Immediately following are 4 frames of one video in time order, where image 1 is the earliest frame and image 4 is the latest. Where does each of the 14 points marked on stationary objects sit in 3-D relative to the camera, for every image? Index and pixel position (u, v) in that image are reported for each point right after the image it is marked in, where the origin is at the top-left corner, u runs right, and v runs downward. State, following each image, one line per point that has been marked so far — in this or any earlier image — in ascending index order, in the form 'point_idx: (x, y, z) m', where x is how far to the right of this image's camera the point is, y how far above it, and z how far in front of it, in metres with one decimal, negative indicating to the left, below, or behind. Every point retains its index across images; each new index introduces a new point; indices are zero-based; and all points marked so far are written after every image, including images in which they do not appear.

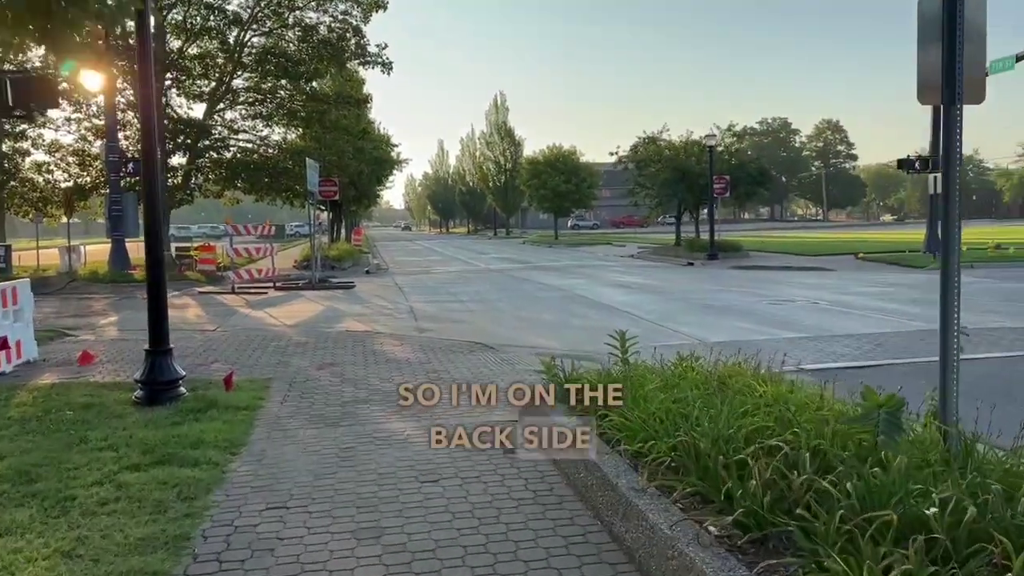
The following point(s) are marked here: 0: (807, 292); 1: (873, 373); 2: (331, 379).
0: (+6.1, -0.1, +17.6) m
1: (+3.9, -0.9, +8.9) m
2: (-1.8, -0.9, +8.4) m
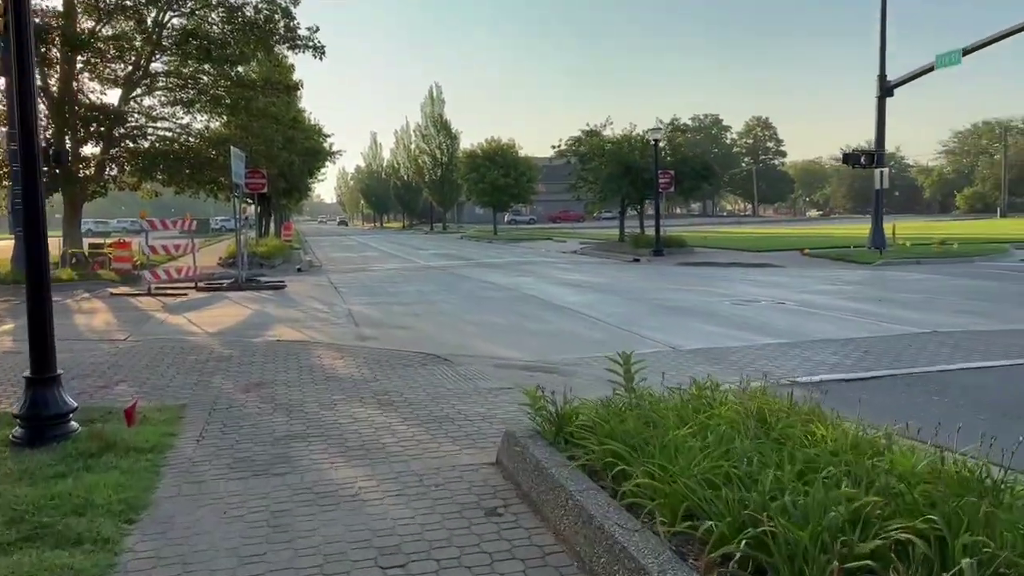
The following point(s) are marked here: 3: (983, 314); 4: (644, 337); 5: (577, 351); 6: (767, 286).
0: (+5.1, 0.0, +16.9) m
1: (+3.5, -0.9, +8.0) m
2: (-2.1, -1.0, +7.1) m
3: (+7.2, -0.4, +13.0) m
4: (+1.7, -0.6, +11.2) m
5: (+0.8, -0.8, +10.4) m
6: (+5.5, +0.1, +18.1) m
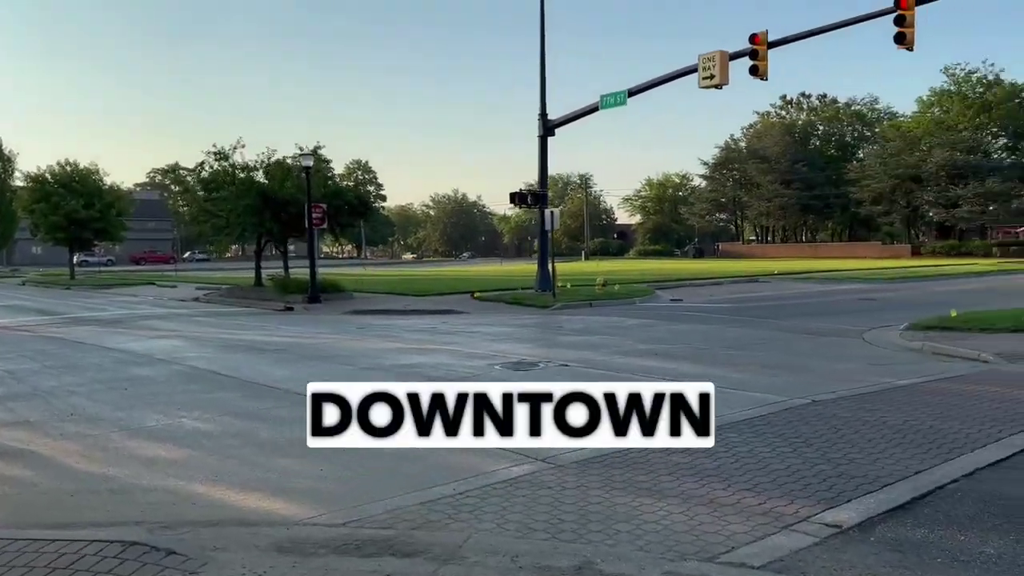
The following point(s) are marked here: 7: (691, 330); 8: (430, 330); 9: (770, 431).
0: (0.0, -0.9, +13.7) m
1: (+2.7, -1.4, +5.1) m
2: (-1.8, -1.5, +1.6) m
3: (+3.7, -1.1, +11.2) m
4: (-0.3, -1.3, +7.1) m
5: (-0.8, -1.4, +5.9) m
6: (-0.2, -0.9, +14.9) m
7: (+3.7, -0.9, +17.5) m
8: (-1.6, -0.9, +16.7) m
9: (+2.3, -1.3, +7.6) m
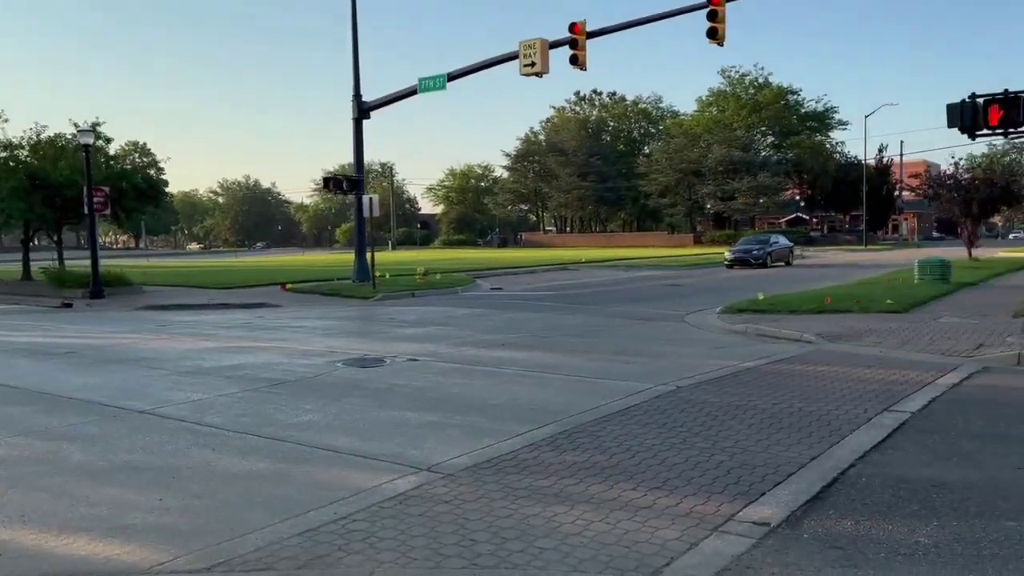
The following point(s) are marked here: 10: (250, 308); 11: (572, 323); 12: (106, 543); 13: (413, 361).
0: (-2.5, -0.8, +12.7) m
1: (+2.2, -1.3, +5.0) m
2: (-1.5, -1.5, +0.6) m
3: (+1.7, -0.9, +11.2) m
4: (-1.2, -1.2, +6.2) m
5: (-1.4, -1.3, +5.0) m
6: (-3.0, -0.7, +13.8) m
7: (+0.2, -0.6, +17.3) m
8: (-4.7, -0.7, +15.2) m
9: (+1.2, -1.1, +7.4) m
10: (-5.9, -0.5, +19.3) m
11: (+1.2, -0.7, +16.6) m
12: (-2.3, -1.4, +4.6) m
13: (-1.2, -0.9, +10.5) m
